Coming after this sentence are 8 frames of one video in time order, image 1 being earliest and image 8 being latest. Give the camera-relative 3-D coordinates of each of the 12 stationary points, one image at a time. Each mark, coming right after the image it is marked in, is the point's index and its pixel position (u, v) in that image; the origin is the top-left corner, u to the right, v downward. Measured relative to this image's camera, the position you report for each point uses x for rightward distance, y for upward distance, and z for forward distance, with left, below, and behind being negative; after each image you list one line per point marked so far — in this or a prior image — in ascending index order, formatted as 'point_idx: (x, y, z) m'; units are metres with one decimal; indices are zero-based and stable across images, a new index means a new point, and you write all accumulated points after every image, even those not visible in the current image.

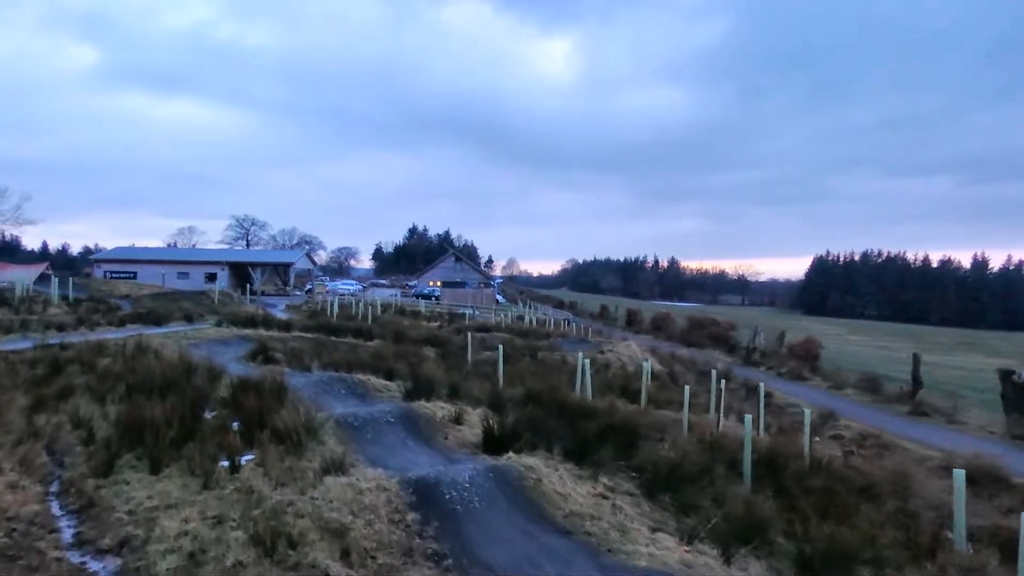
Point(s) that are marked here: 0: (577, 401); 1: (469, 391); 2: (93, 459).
0: (+1.3, -2.3, +12.7) m
1: (-0.9, -2.3, +14.0) m
2: (-5.4, -2.2, +8.2) m
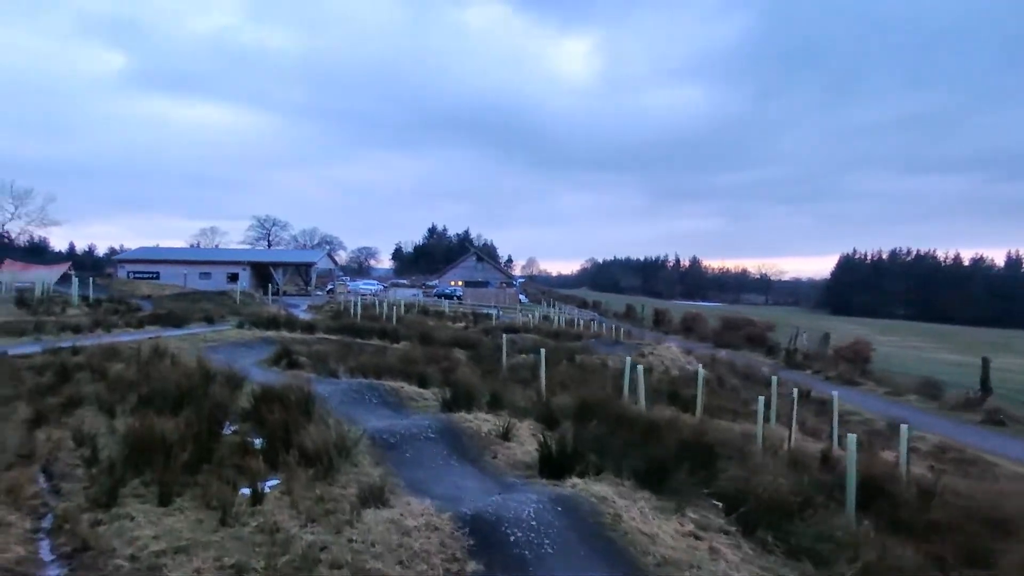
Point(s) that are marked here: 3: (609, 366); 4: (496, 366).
0: (+2.2, -2.3, +11.3) m
1: (0.0, -2.3, +12.7) m
2: (-4.6, -2.2, +7.1) m
3: (+3.0, -2.4, +19.9) m
4: (-0.4, -2.2, +17.6) m
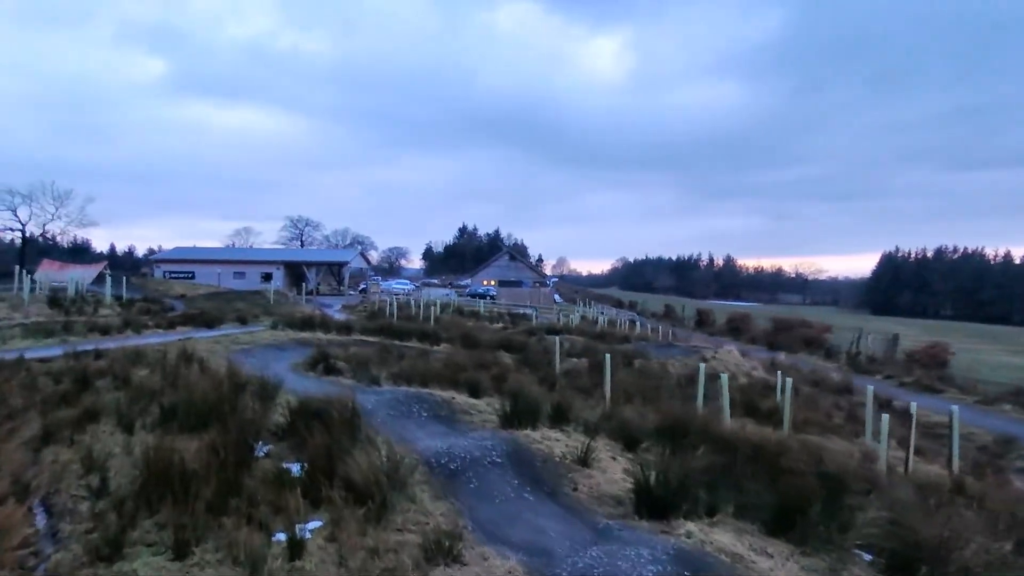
0: (+3.3, -2.2, +9.7) m
1: (+1.2, -2.2, +11.2) m
2: (-3.7, -2.2, +5.7) m
3: (+4.5, -2.4, +18.2) m
4: (+1.0, -2.1, +16.0) m
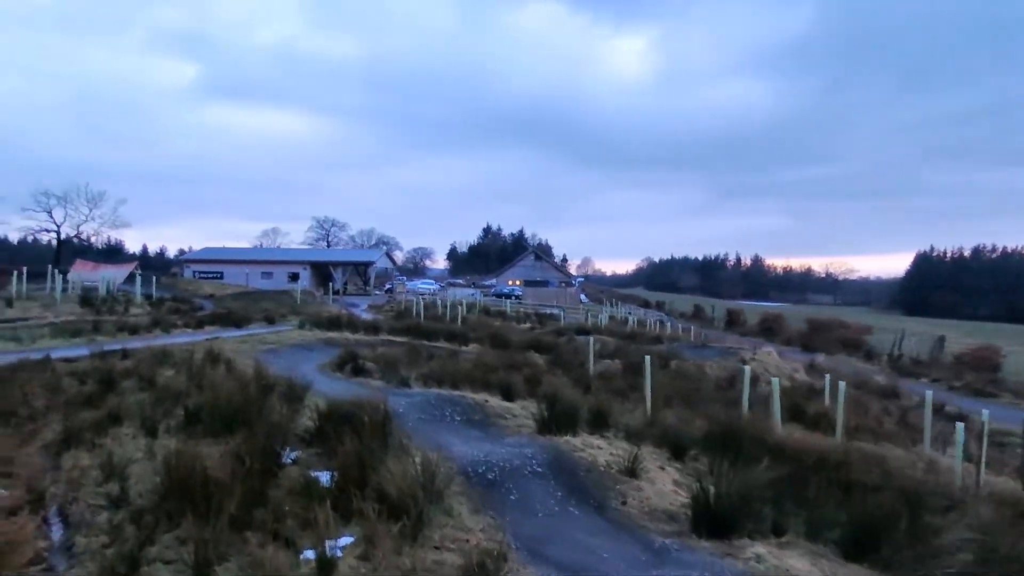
0: (+3.8, -2.2, +9.0) m
1: (+1.8, -2.2, +10.6) m
2: (-3.3, -2.1, +5.3) m
3: (+5.4, -2.3, +17.4) m
4: (+1.8, -2.1, +15.4) m
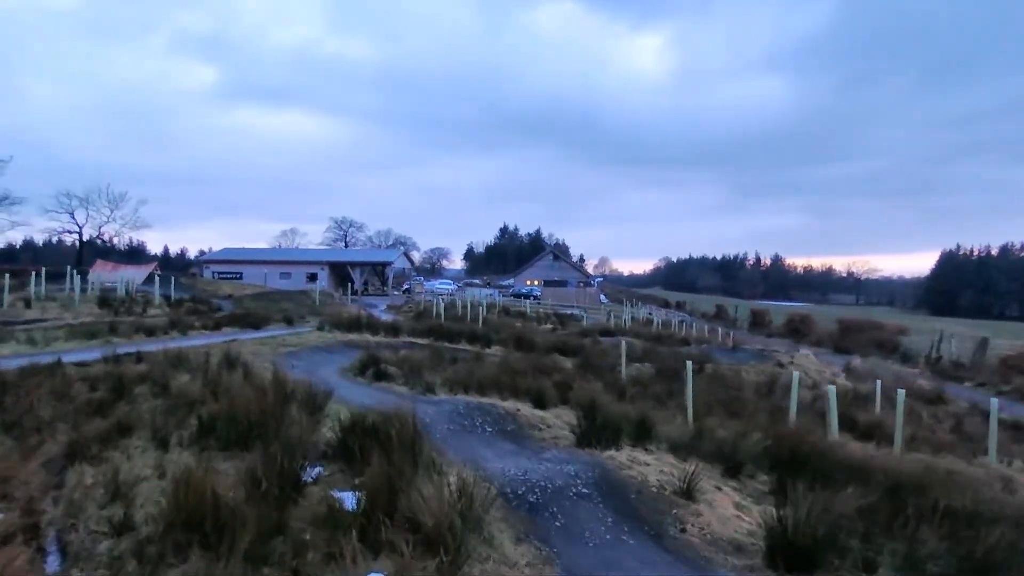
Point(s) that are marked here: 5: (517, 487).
0: (+4.3, -2.2, +8.1) m
1: (+2.3, -2.2, +9.8) m
2: (-2.9, -2.1, +4.6) m
3: (+6.1, -2.4, +16.6) m
4: (+2.4, -2.1, +14.7) m
5: (+0.1, -2.1, +6.7) m
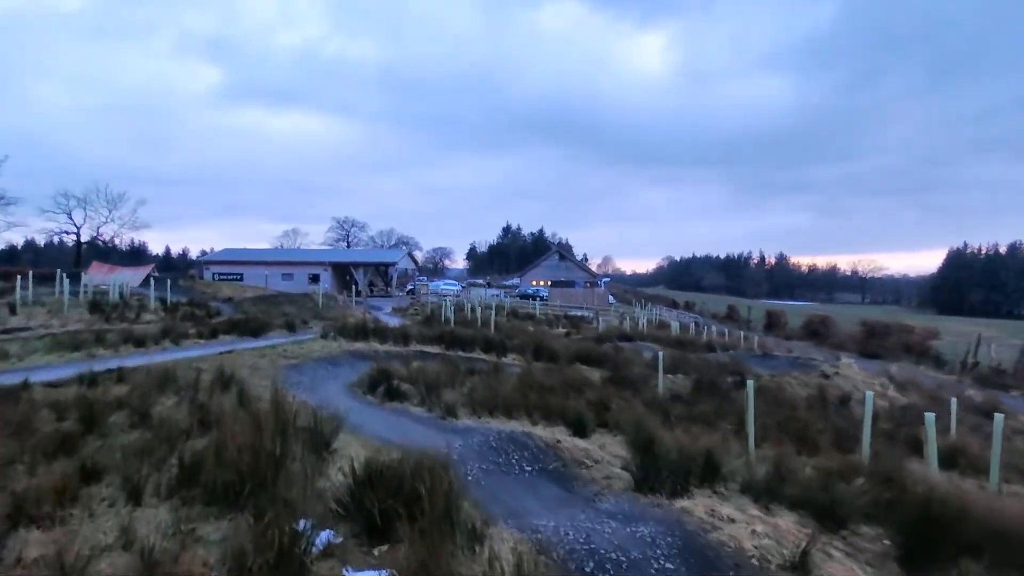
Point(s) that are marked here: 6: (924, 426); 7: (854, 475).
0: (+4.9, -2.3, +6.6) m
1: (+2.9, -2.3, +8.3) m
2: (-2.4, -2.3, +3.2) m
3: (+6.6, -2.5, +15.0) m
4: (+3.0, -2.2, +13.2) m
5: (+0.6, -2.2, +5.2) m
6: (+8.5, -2.8, +13.2) m
7: (+4.3, -2.3, +8.2) m
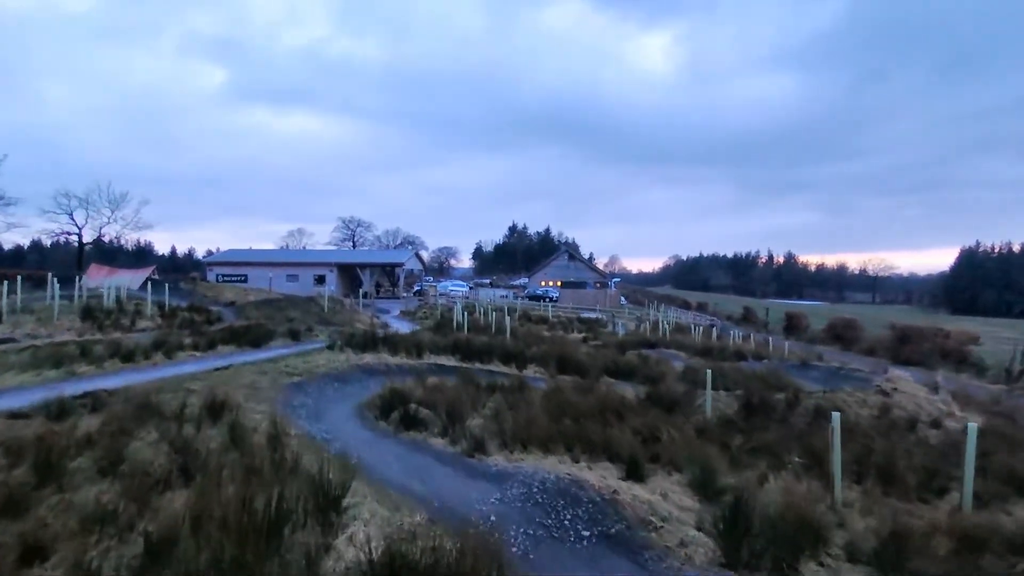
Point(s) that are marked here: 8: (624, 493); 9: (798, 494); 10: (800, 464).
0: (+5.4, -2.5, +5.0) m
1: (+3.4, -2.5, +6.7) m
2: (-1.9, -2.5, +1.6) m
3: (+7.2, -2.7, +13.4) m
4: (+3.6, -2.4, +11.6) m
5: (+1.1, -2.5, +3.7) m
6: (+9.0, -3.0, +11.6) m
7: (+4.8, -2.5, +6.7) m
8: (+1.3, -2.4, +7.4) m
9: (+3.6, -2.5, +8.3) m
10: (+4.5, -2.6, +10.0) m
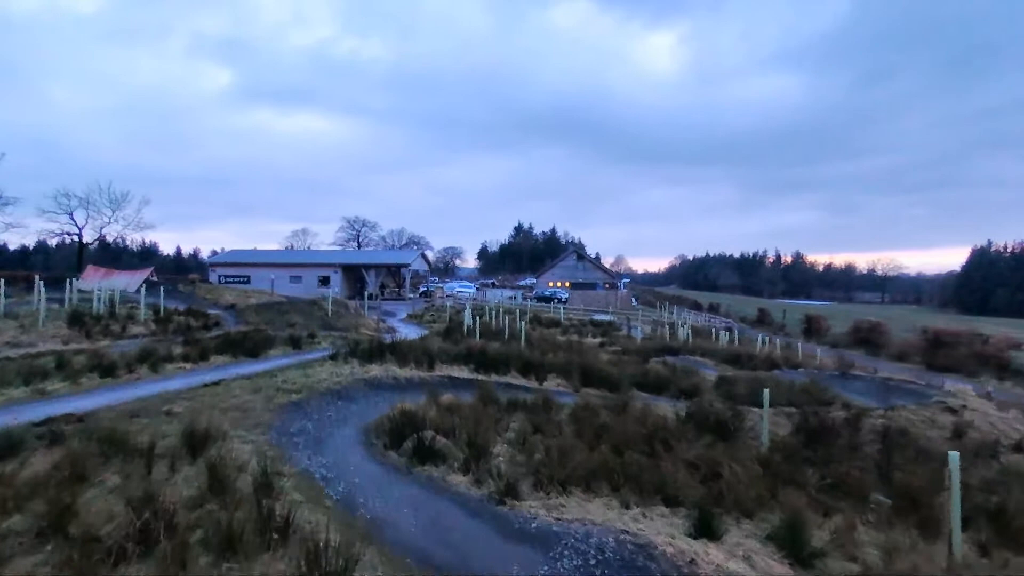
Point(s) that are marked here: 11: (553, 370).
0: (+5.8, -2.7, +3.4) m
1: (+3.8, -2.7, +5.1) m
2: (-1.5, -2.6, +0.1) m
3: (+7.7, -2.8, +11.8) m
4: (+4.0, -2.5, +10.0) m
5: (+1.5, -2.6, +2.1) m
6: (+9.5, -3.1, +10.0) m
7: (+5.3, -2.6, +5.1) m
8: (+1.7, -2.5, +5.8) m
9: (+4.1, -2.6, +6.7) m
10: (+4.9, -2.7, +8.4) m
11: (+1.1, -2.2, +17.7) m
